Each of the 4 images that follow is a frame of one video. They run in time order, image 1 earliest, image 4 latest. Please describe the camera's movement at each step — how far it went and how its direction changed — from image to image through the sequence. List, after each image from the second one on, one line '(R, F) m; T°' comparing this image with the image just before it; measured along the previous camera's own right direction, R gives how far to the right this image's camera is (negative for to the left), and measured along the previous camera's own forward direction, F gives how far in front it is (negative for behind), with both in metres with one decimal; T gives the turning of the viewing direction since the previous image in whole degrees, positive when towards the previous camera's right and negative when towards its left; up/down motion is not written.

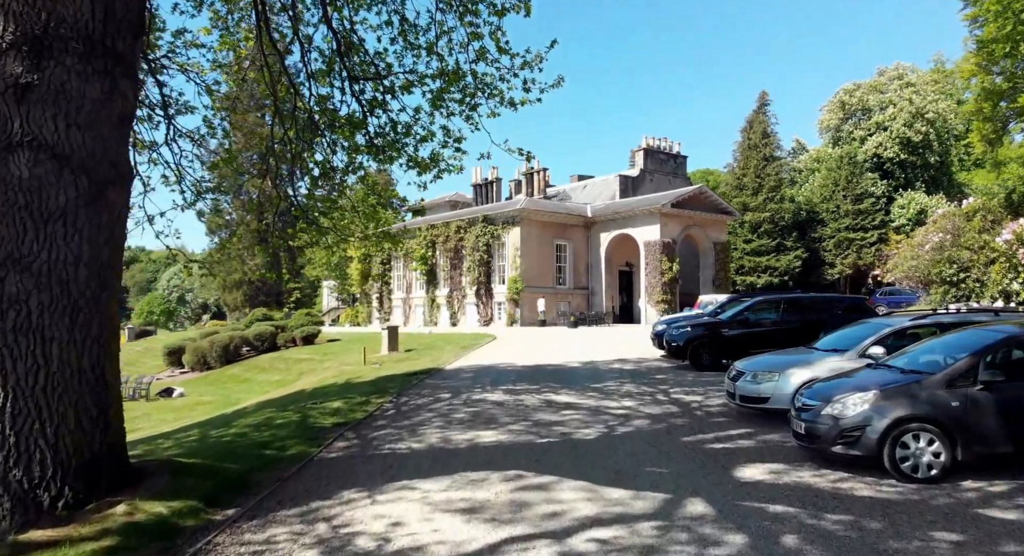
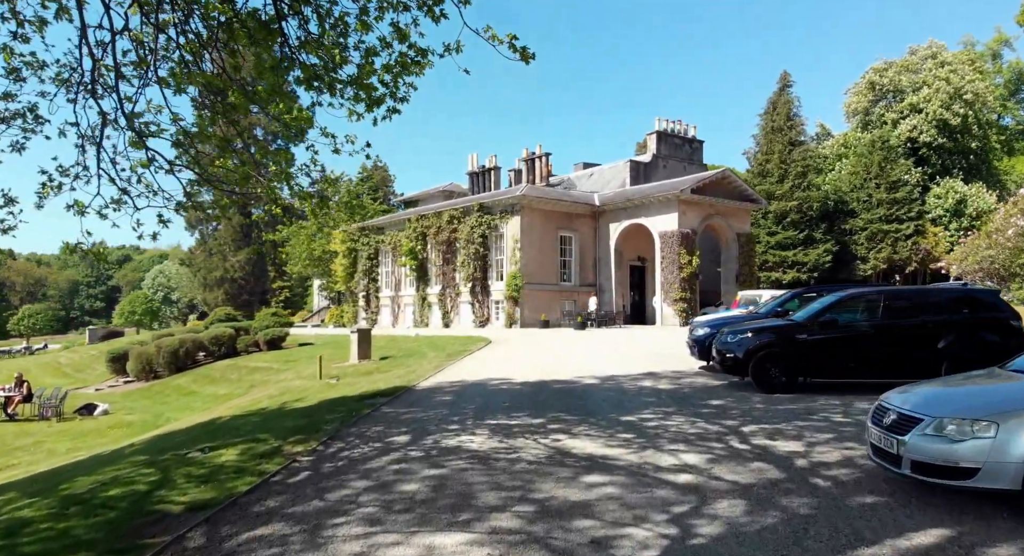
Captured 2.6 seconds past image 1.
(+0.1, +4.2) m; 0°
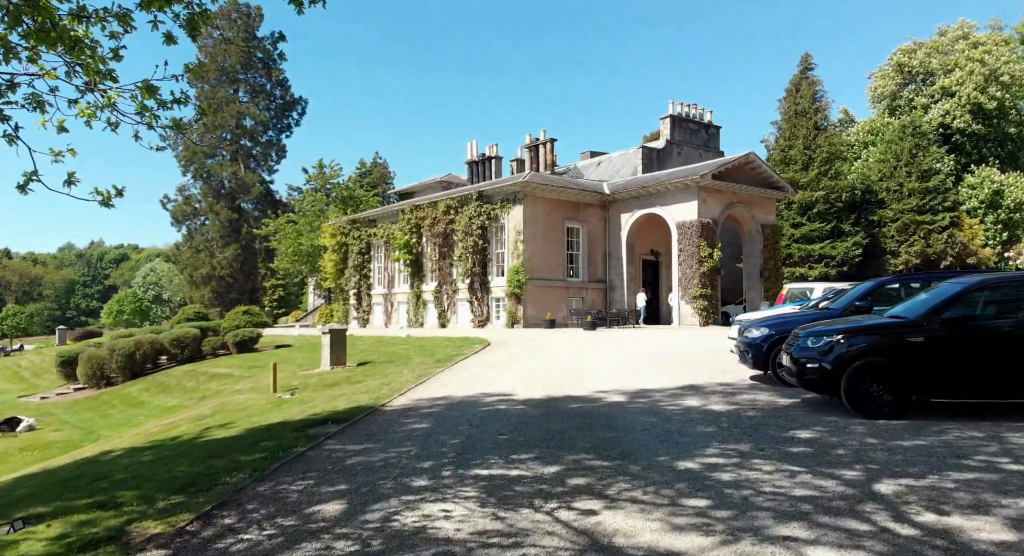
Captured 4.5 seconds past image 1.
(0.0, +3.0) m; 0°
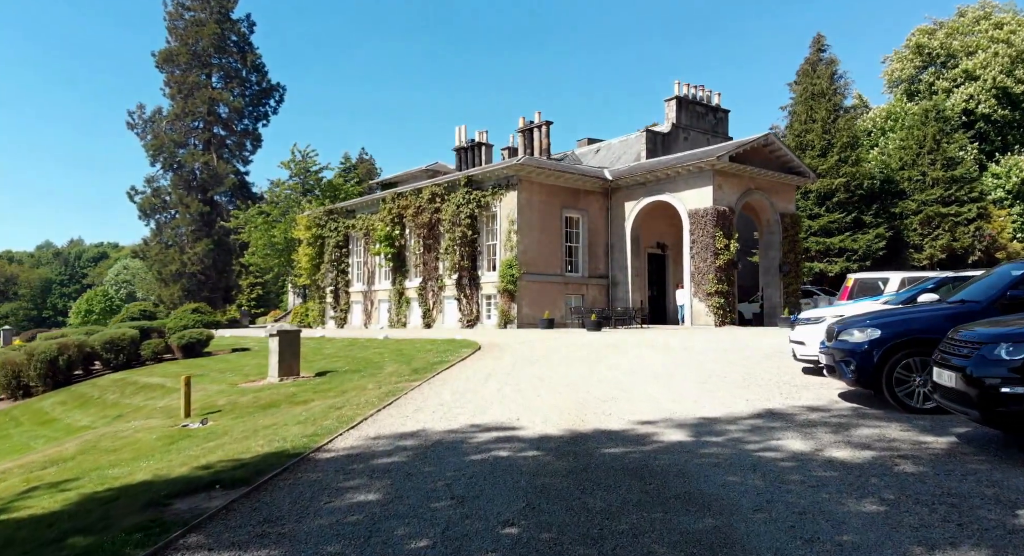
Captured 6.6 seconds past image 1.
(-0.2, +3.2) m; +1°
